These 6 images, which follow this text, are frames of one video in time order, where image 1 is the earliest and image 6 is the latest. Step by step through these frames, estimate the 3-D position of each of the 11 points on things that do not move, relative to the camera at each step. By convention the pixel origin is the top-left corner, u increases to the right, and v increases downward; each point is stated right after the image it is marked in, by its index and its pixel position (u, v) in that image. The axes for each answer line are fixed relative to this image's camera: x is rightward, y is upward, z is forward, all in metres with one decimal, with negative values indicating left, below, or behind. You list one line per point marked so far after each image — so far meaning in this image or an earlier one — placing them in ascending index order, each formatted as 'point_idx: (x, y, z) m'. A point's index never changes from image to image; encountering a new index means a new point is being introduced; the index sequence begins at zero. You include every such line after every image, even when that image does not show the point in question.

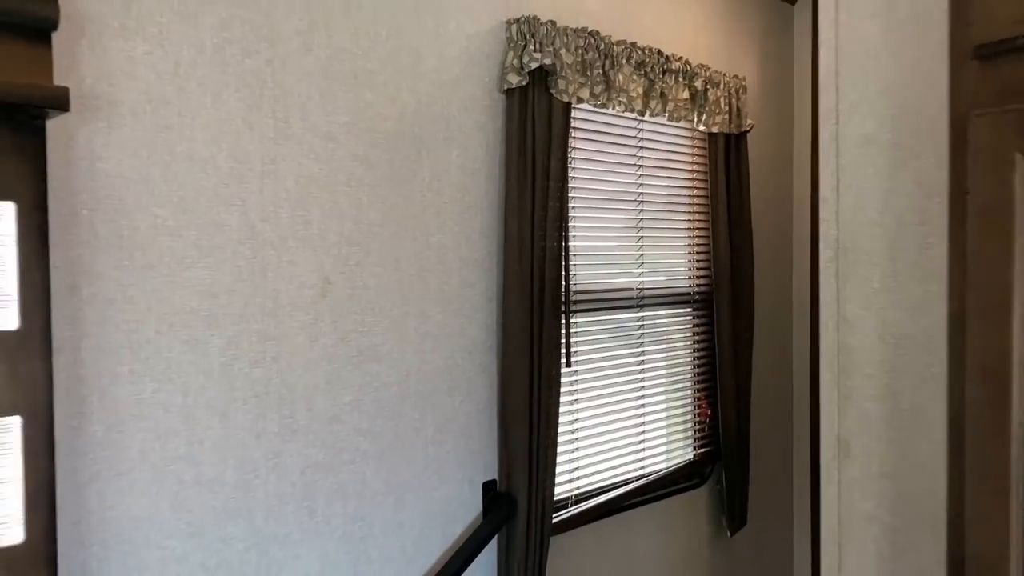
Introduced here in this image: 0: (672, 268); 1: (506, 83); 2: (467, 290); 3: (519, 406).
0: (+0.4, +0.1, +2.4) m
1: (0.0, +0.4, +1.9) m
2: (-0.1, 0.0, +1.8) m
3: (0.0, -0.2, +1.9) m
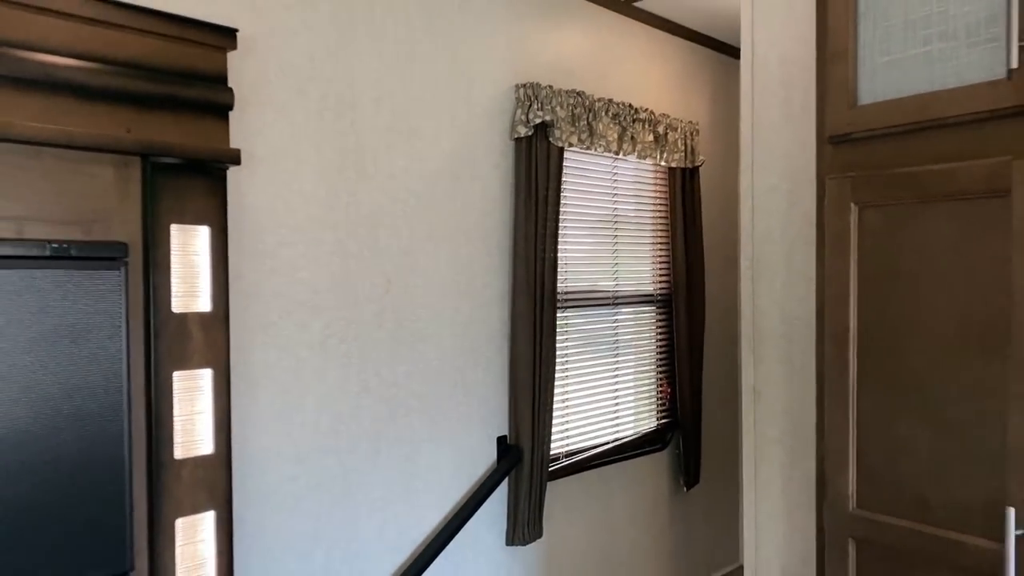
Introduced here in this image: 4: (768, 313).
0: (+0.4, 0.0, +3.0) m
1: (0.0, +0.4, +2.5) m
2: (-0.1, 0.0, +2.4) m
3: (0.0, -0.2, +2.5) m
4: (+0.5, 0.0, +1.8) m
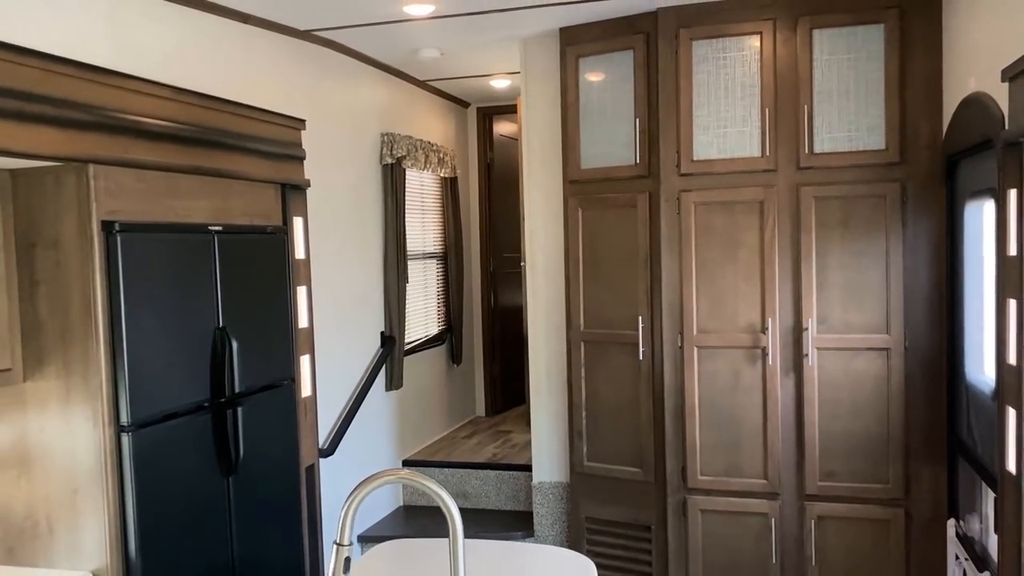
0: (-0.5, +0.3, +5.0) m
1: (-0.6, +0.6, +4.4) m
2: (-0.7, +0.2, +4.3) m
3: (-0.6, 0.0, +4.4) m
4: (+0.1, +0.2, +4.0) m
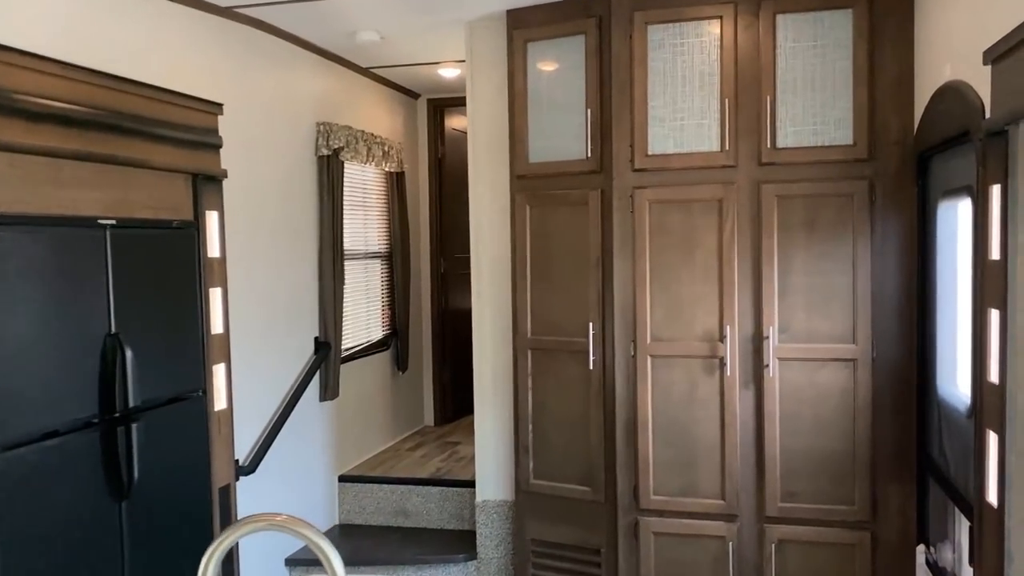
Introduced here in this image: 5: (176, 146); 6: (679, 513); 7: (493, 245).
0: (-0.8, +0.3, +4.7) m
1: (-0.9, +0.6, +4.1) m
2: (-0.9, +0.2, +4.0) m
3: (-0.8, -0.1, +4.1) m
4: (-0.1, +0.1, +3.7) m
5: (-1.1, +0.5, +2.9) m
6: (+0.6, -0.8, +3.3) m
7: (-0.1, +0.2, +3.7) m
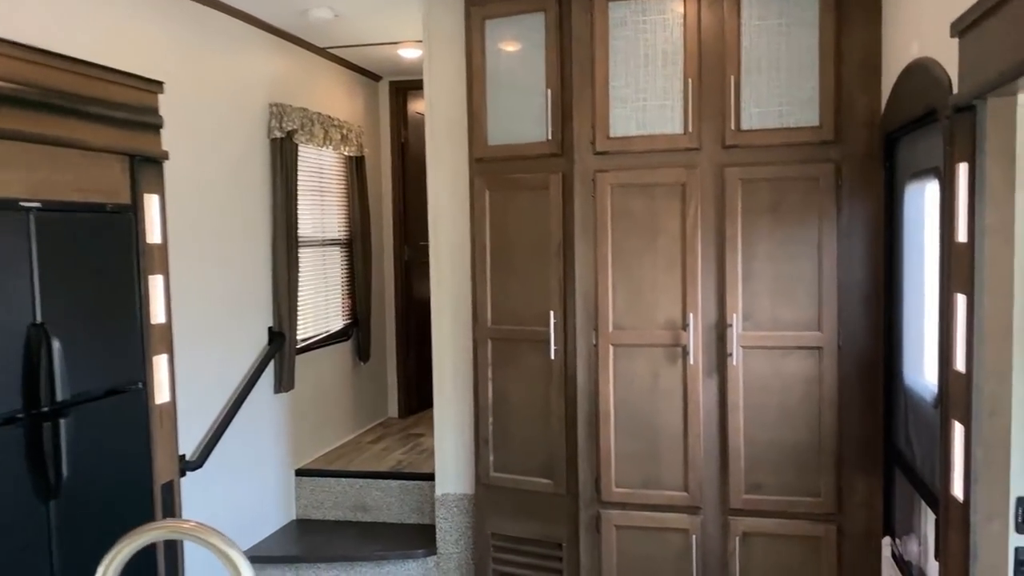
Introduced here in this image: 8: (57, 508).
0: (-0.9, +0.3, +4.6) m
1: (-1.1, +0.7, +3.9) m
2: (-1.1, +0.2, +3.9) m
3: (-1.0, 0.0, +3.9) m
4: (-0.3, +0.2, +3.6) m
5: (-1.2, +0.5, +2.7) m
6: (+0.5, -0.8, +3.2) m
7: (-0.2, +0.2, +3.6) m
8: (-1.3, -0.6, +2.4) m
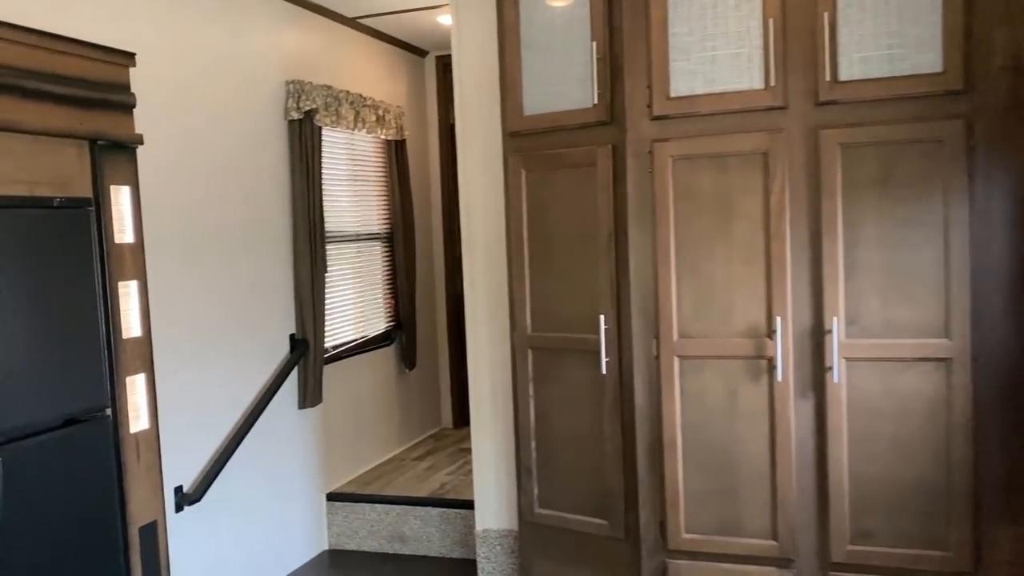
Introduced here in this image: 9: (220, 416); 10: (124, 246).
0: (-0.7, +0.3, +4.1) m
1: (-0.9, +0.7, +3.4) m
2: (-0.9, +0.2, +3.4) m
3: (-0.8, 0.0, +3.5) m
4: (-0.1, +0.2, +3.0) m
5: (-1.2, +0.5, +2.3) m
6: (+0.6, -0.8, +2.6) m
7: (-0.1, +0.2, +3.0) m
8: (-1.2, -0.6, +2.0) m
9: (-1.0, -0.4, +3.0) m
10: (-1.1, +0.1, +2.5) m
